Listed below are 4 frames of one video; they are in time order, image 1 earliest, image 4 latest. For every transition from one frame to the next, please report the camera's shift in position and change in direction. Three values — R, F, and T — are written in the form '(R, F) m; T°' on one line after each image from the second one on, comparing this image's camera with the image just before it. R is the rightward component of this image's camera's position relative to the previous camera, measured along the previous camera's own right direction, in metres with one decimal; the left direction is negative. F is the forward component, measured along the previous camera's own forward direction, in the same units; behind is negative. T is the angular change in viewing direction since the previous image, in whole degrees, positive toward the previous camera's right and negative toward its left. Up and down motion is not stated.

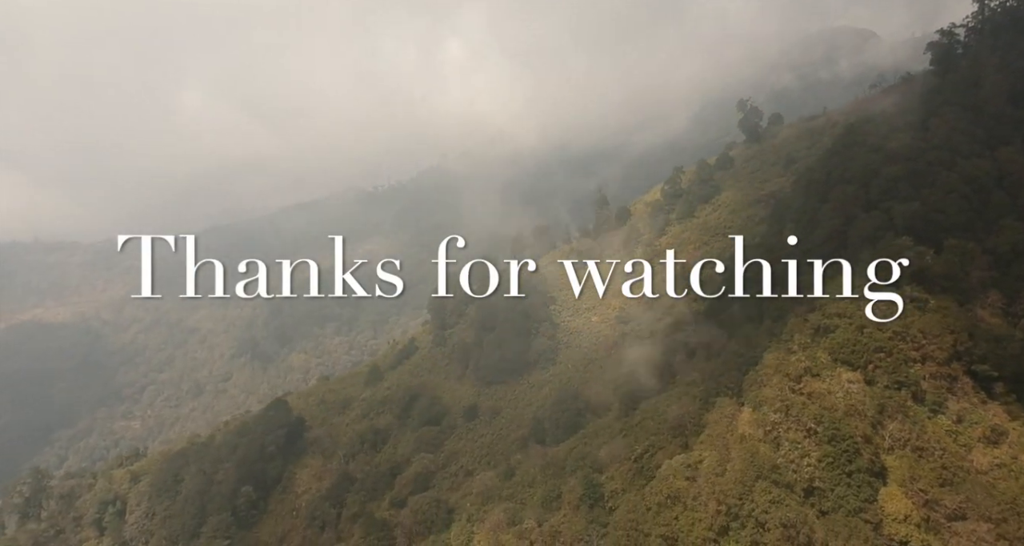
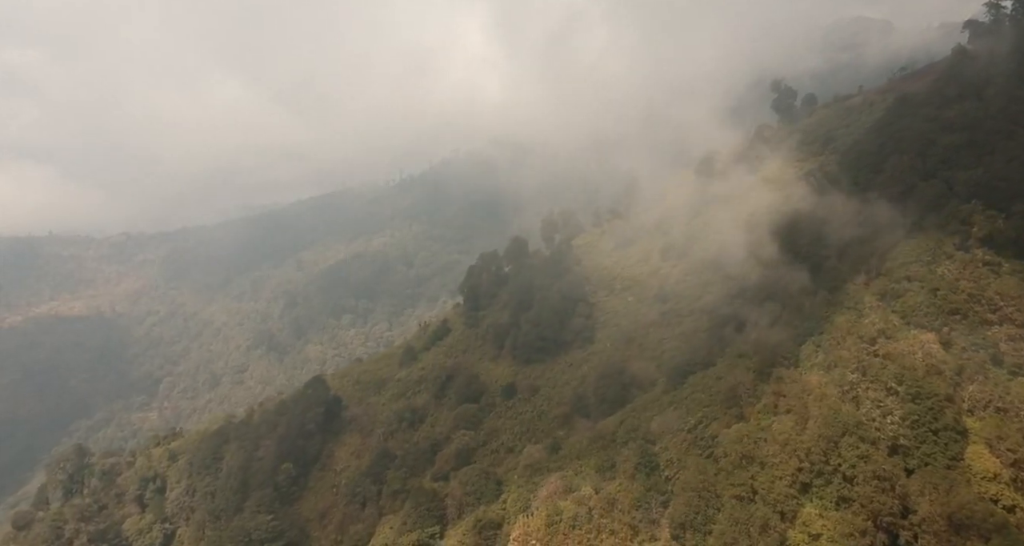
(-2.0, +0.1) m; -1°
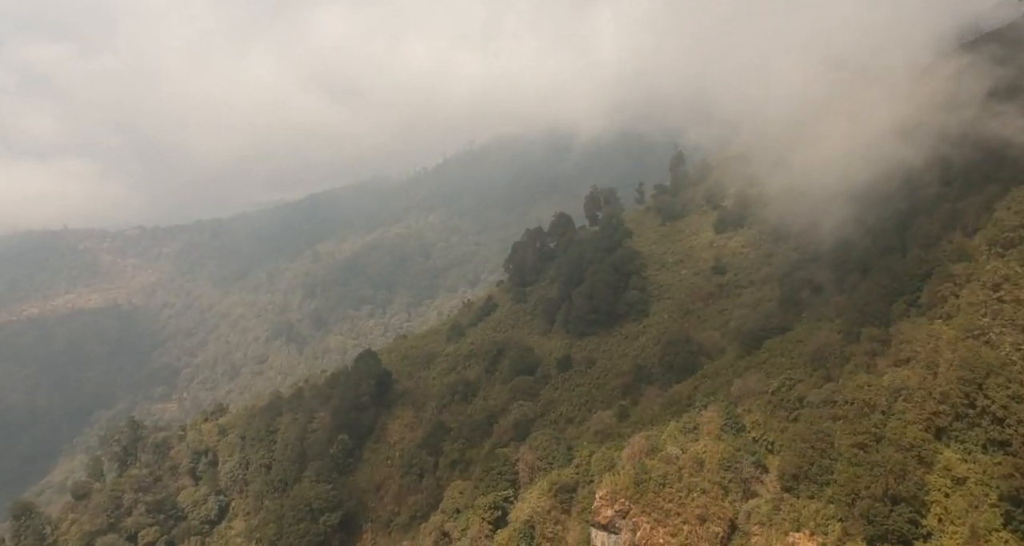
(-3.1, +0.6) m; -2°
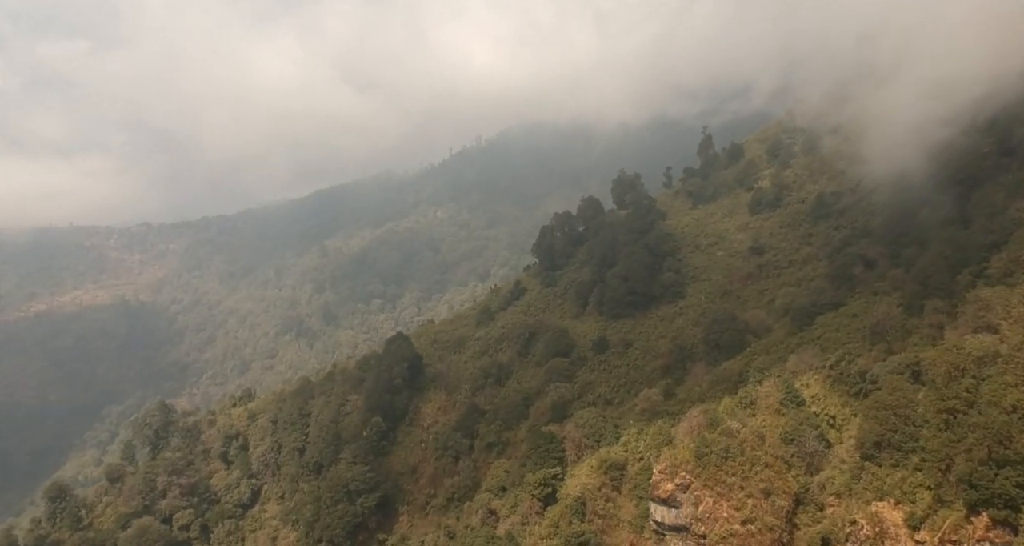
(-2.1, +0.6) m; -1°
